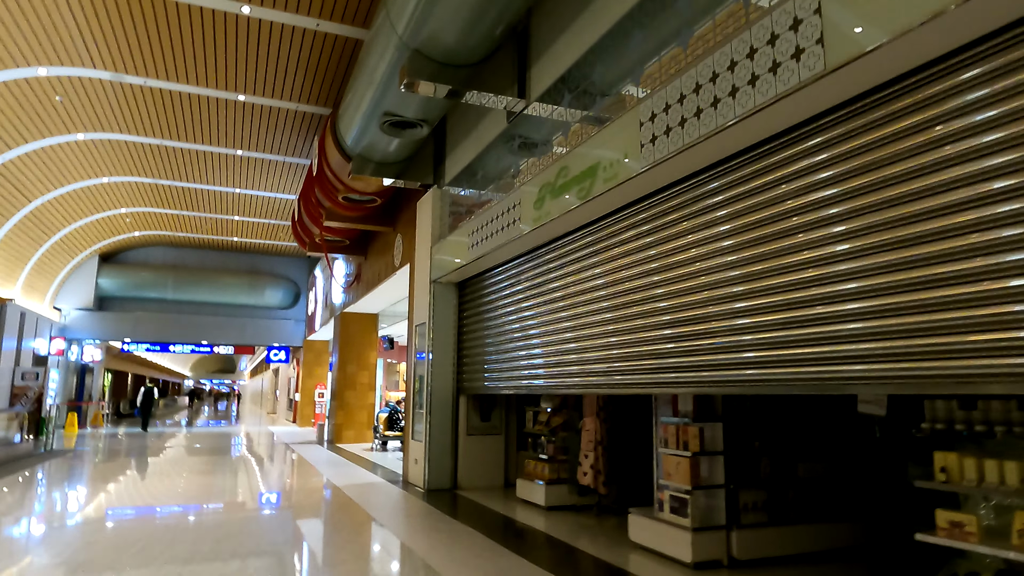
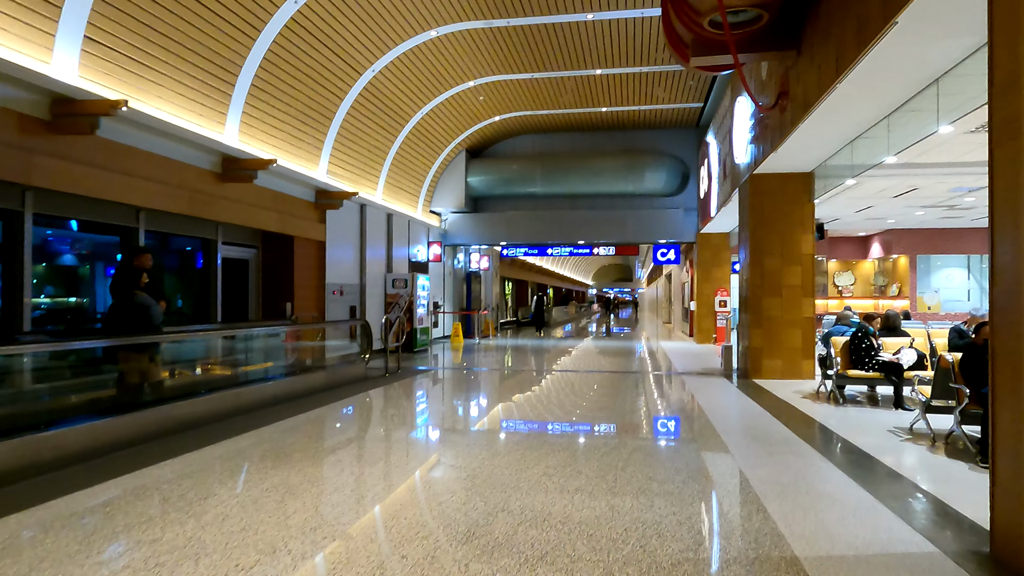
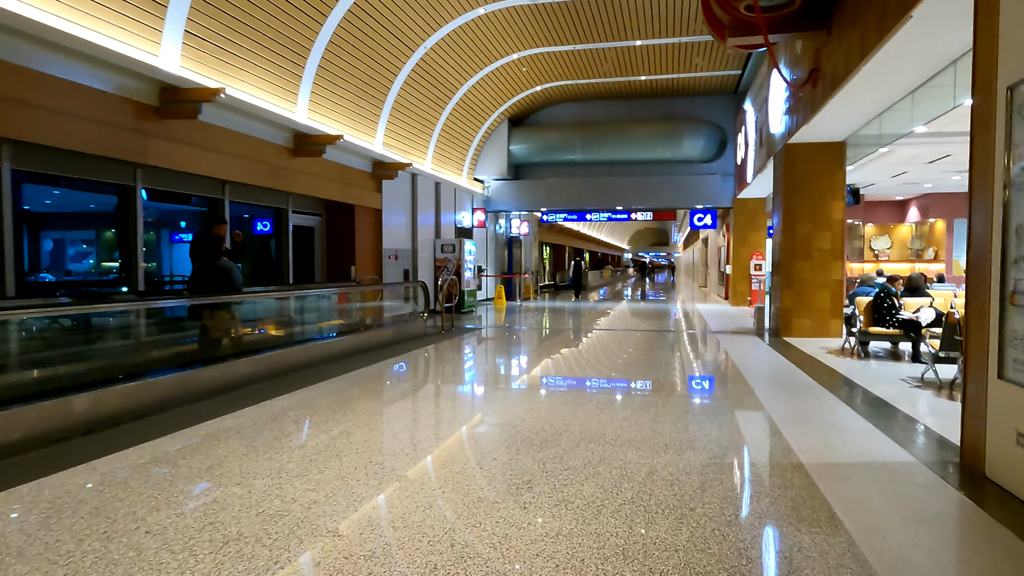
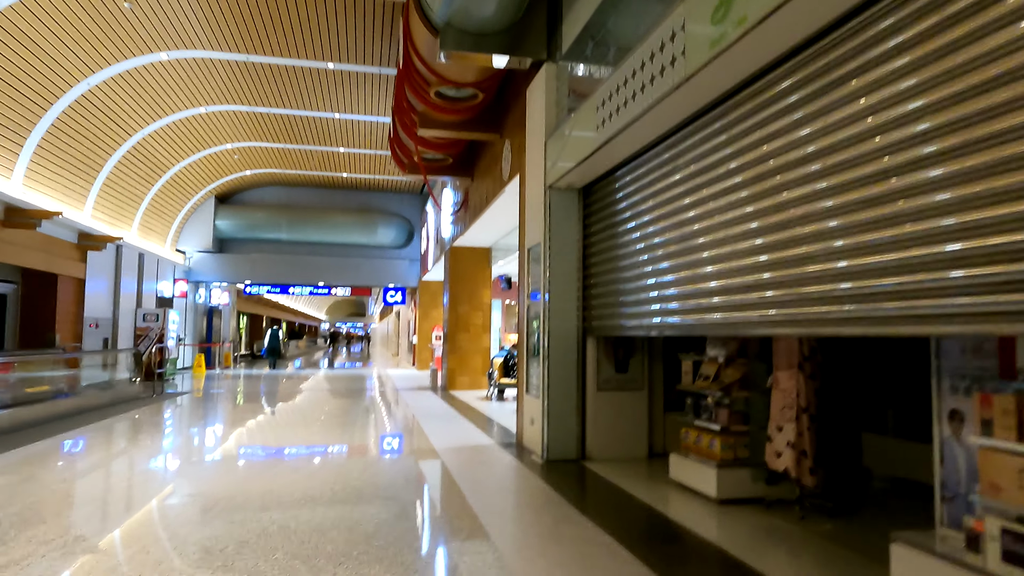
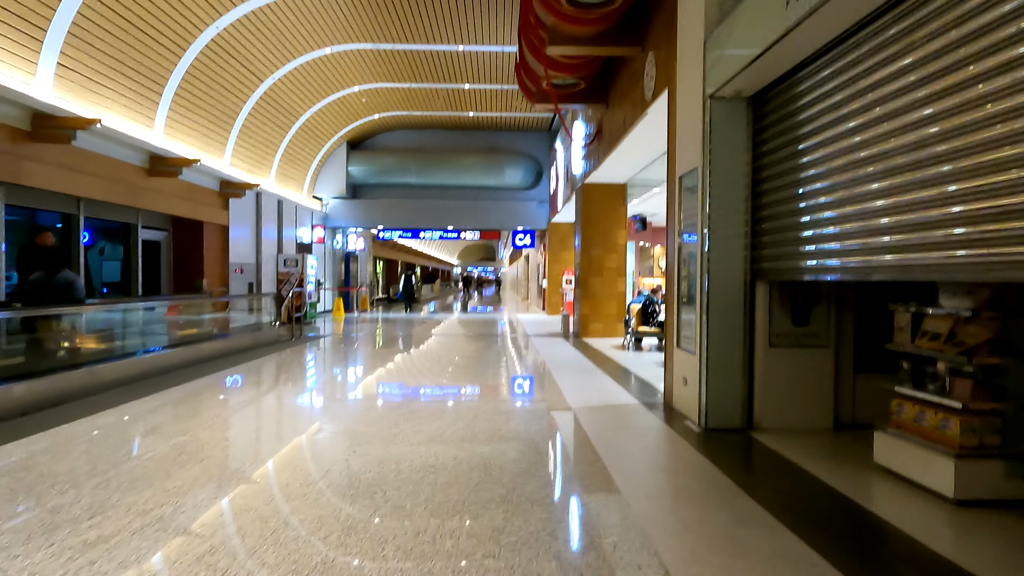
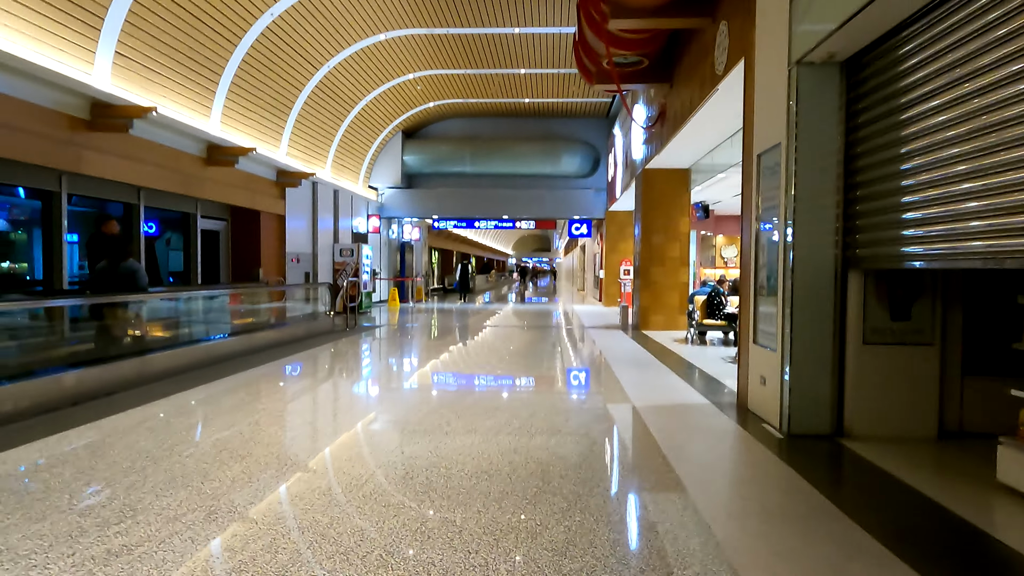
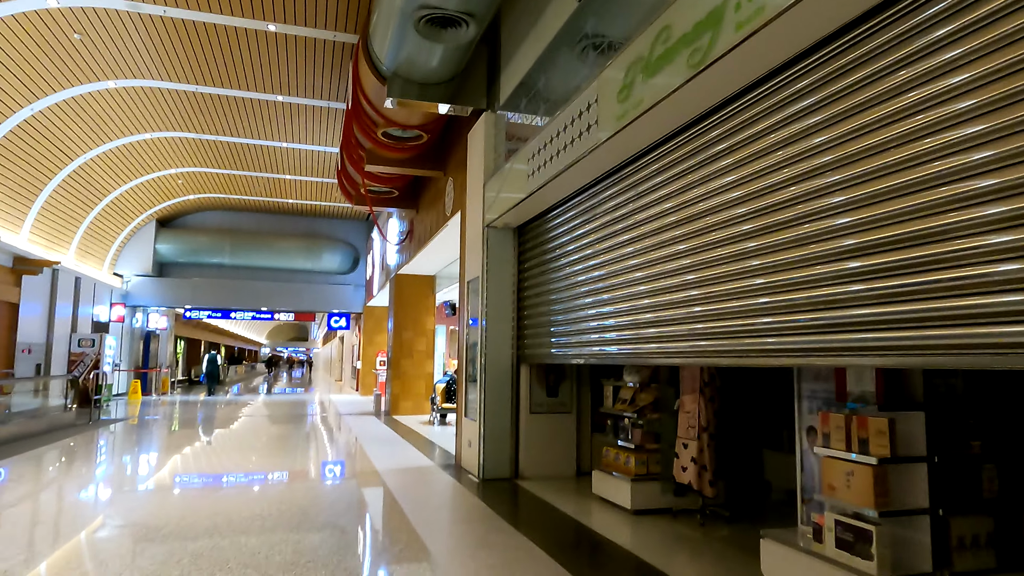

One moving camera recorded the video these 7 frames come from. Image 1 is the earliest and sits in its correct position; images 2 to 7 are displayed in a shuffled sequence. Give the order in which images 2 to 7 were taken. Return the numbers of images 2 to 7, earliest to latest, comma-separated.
7, 4, 5, 6, 3, 2
